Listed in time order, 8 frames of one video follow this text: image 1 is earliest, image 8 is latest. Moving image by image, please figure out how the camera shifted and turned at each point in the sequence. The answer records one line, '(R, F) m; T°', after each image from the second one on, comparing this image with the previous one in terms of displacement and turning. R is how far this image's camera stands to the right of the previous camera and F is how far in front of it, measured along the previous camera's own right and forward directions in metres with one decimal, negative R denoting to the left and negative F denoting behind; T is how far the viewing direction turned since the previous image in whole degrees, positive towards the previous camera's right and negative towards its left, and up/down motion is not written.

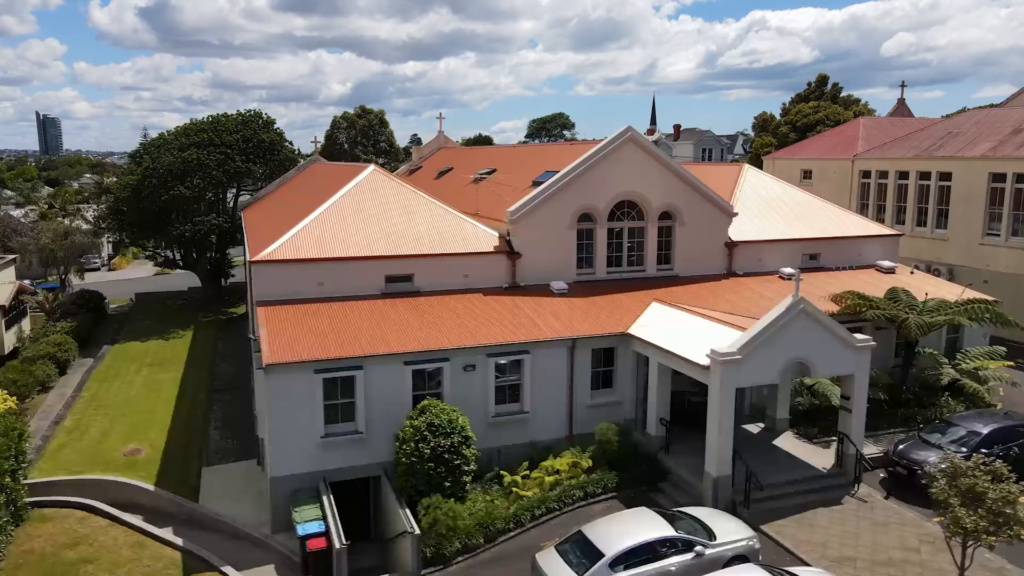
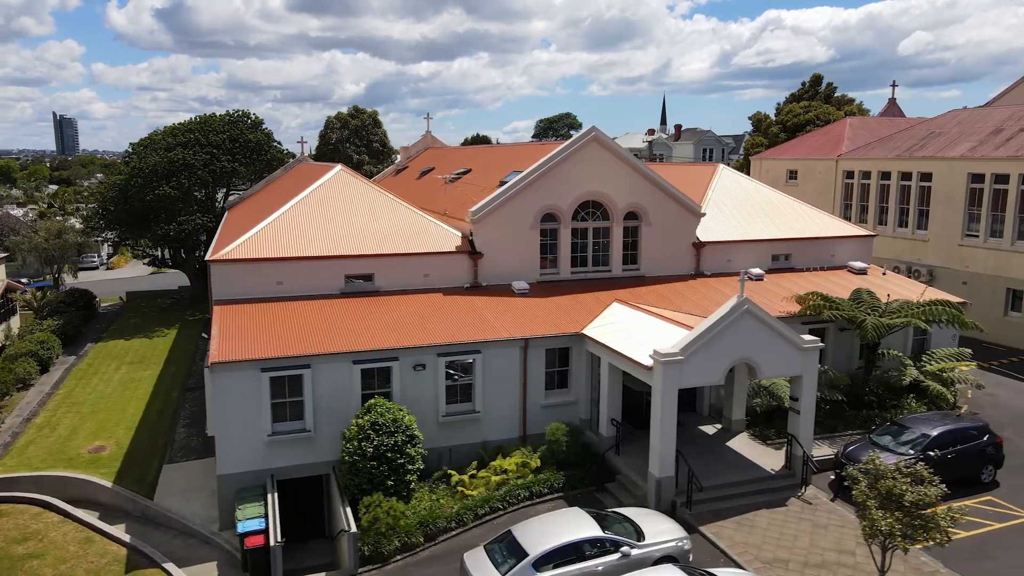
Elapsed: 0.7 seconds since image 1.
(+1.6, 0.0) m; -1°
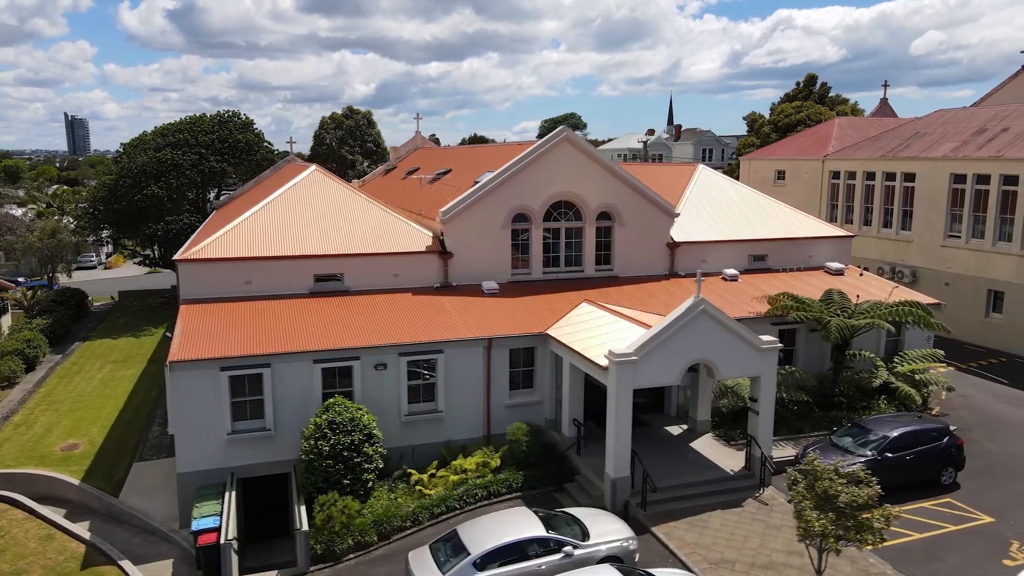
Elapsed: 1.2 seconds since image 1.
(+1.2, 0.0) m; -1°
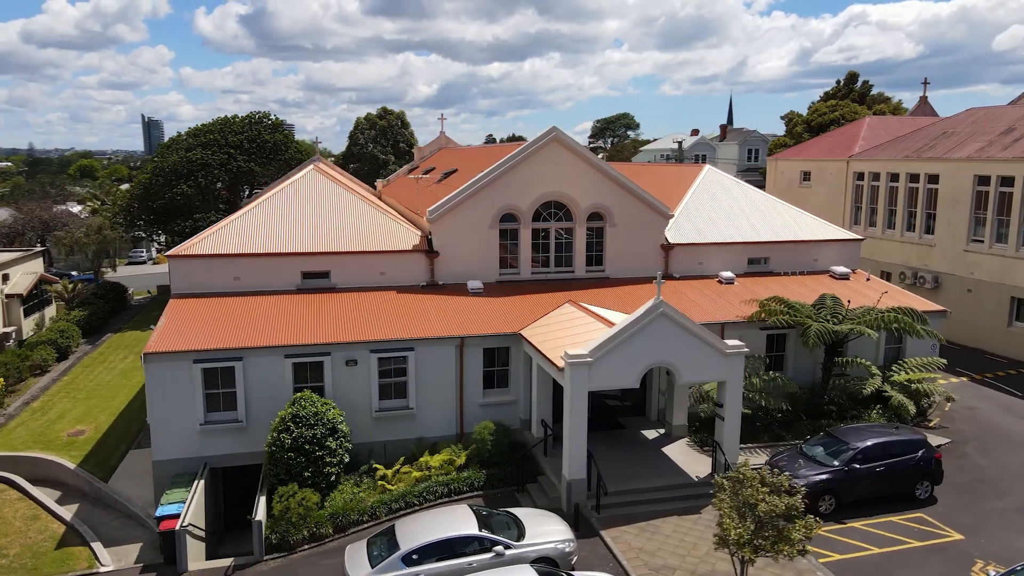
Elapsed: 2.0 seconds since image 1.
(+2.3, 0.0) m; -4°
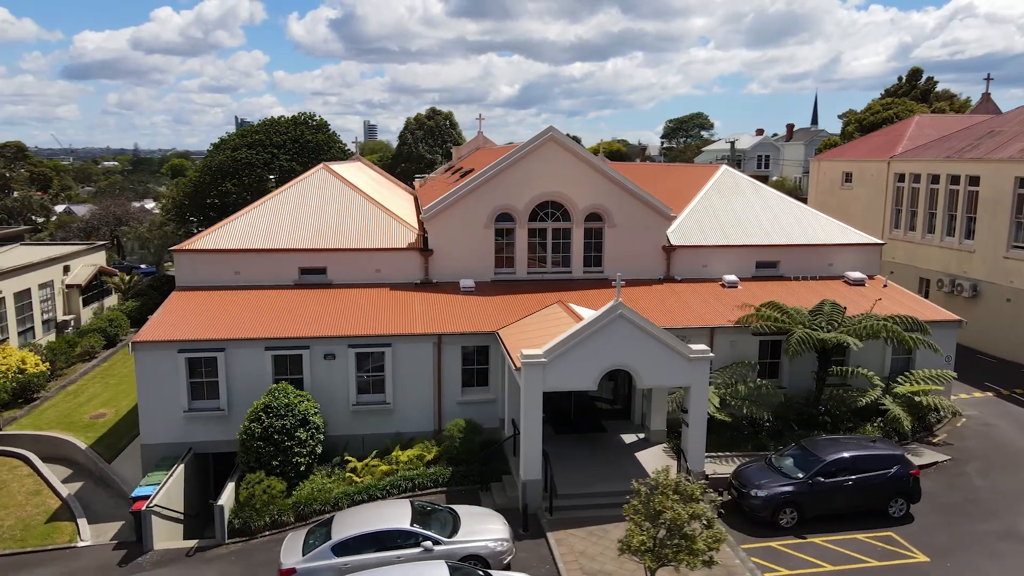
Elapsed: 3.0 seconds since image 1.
(+2.8, +0.1) m; -6°
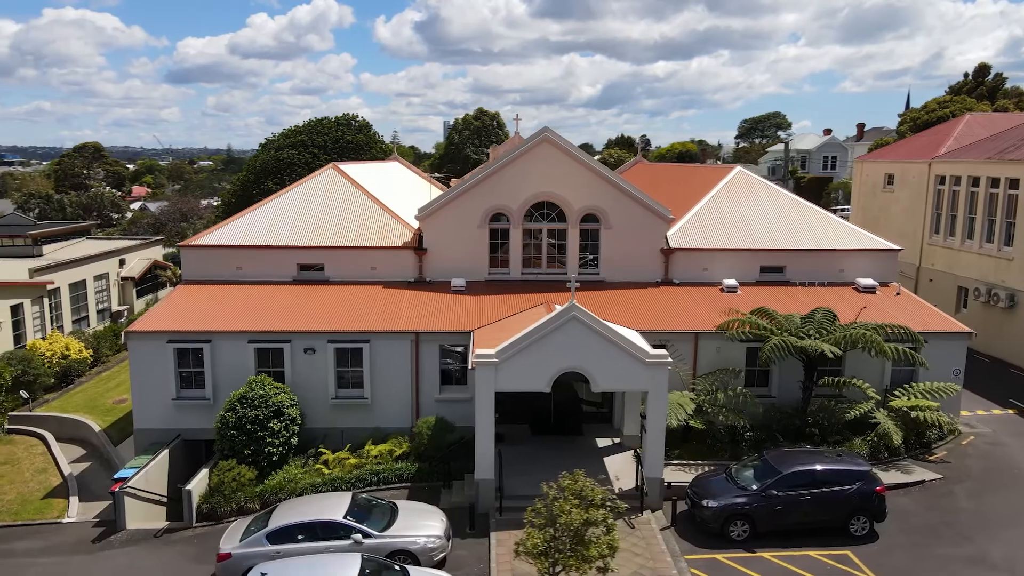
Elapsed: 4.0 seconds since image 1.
(+2.8, +0.1) m; -6°
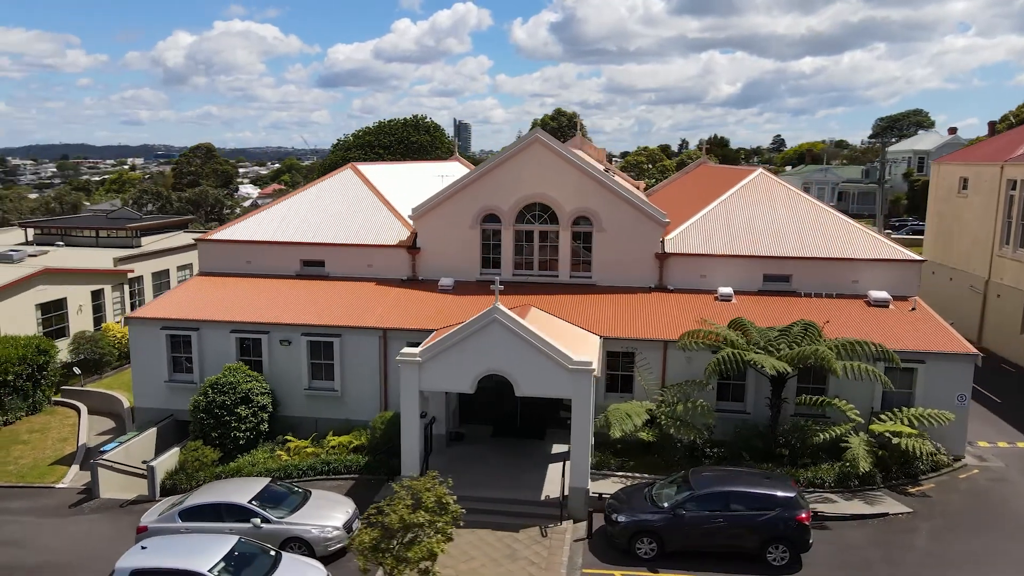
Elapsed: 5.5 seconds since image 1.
(+4.6, +0.4) m; -10°
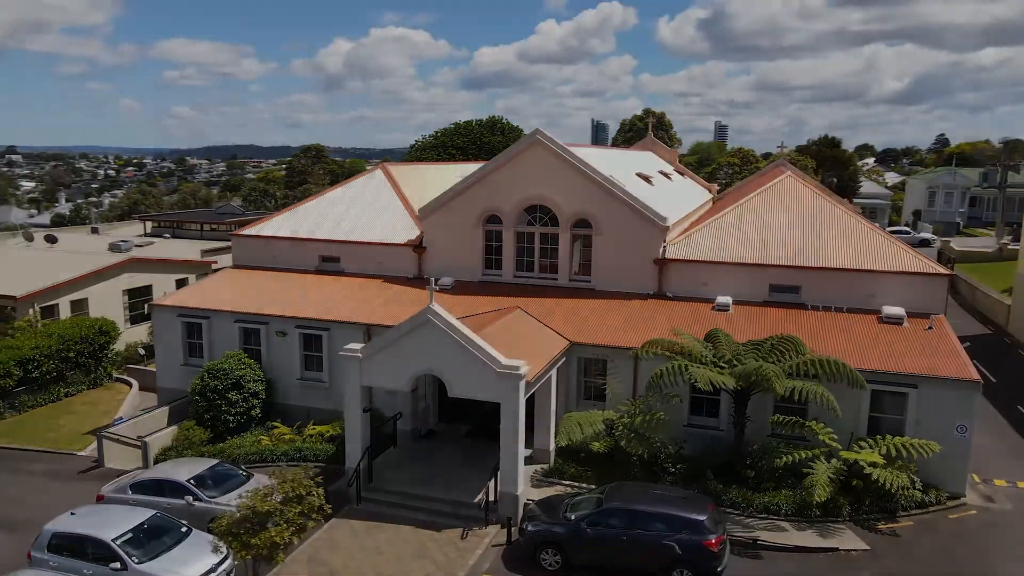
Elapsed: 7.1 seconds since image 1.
(+4.5, +0.4) m; -10°
